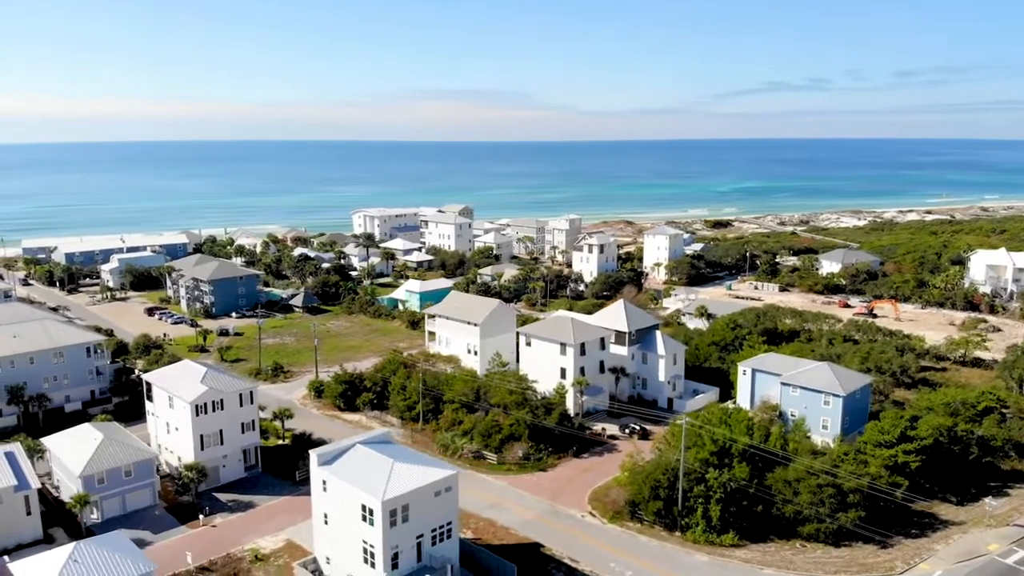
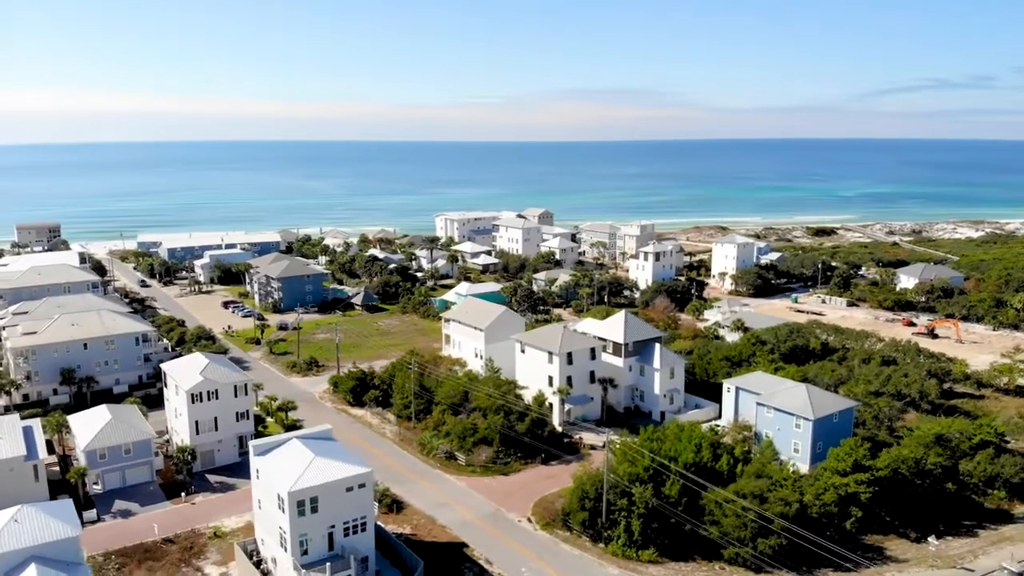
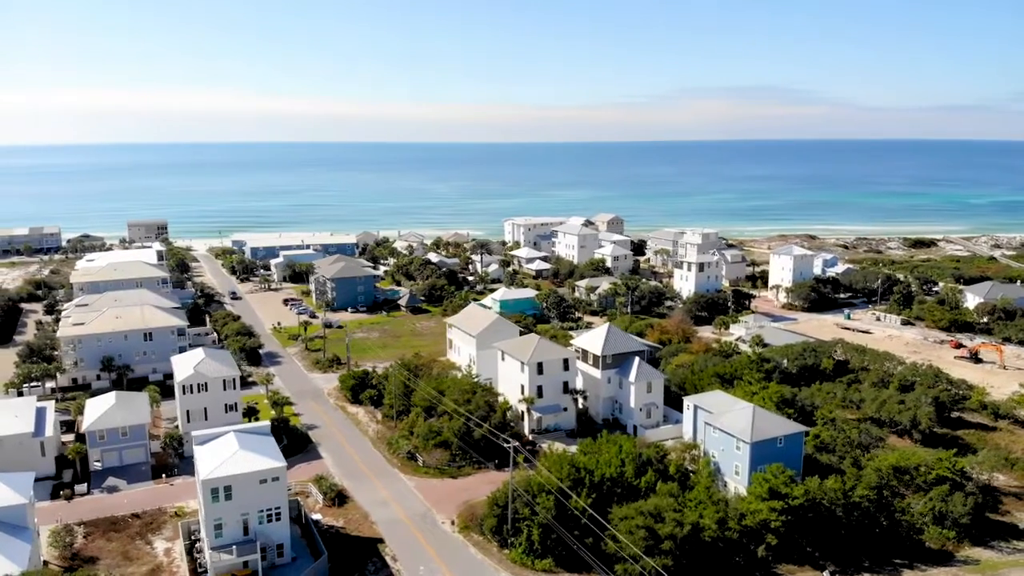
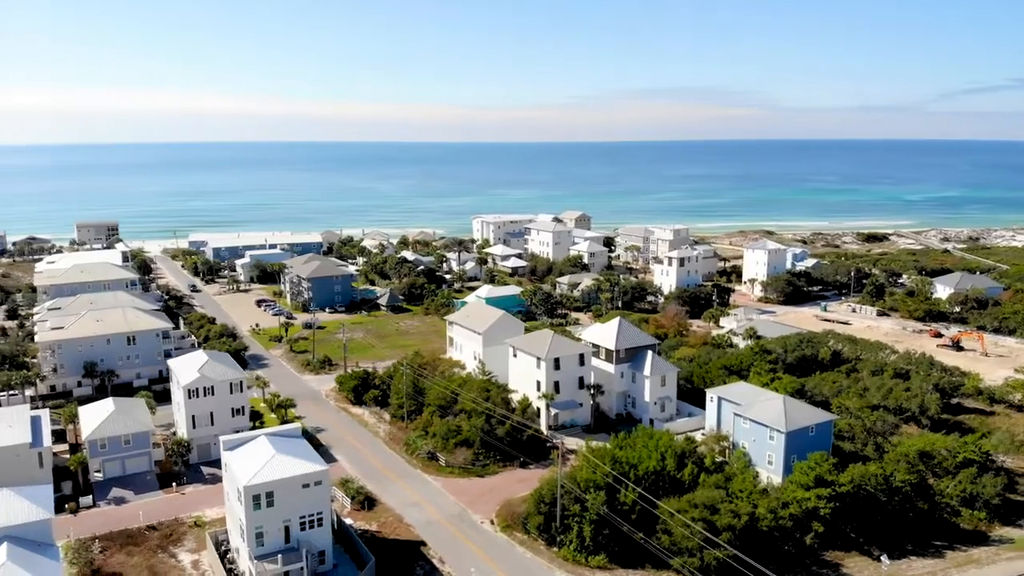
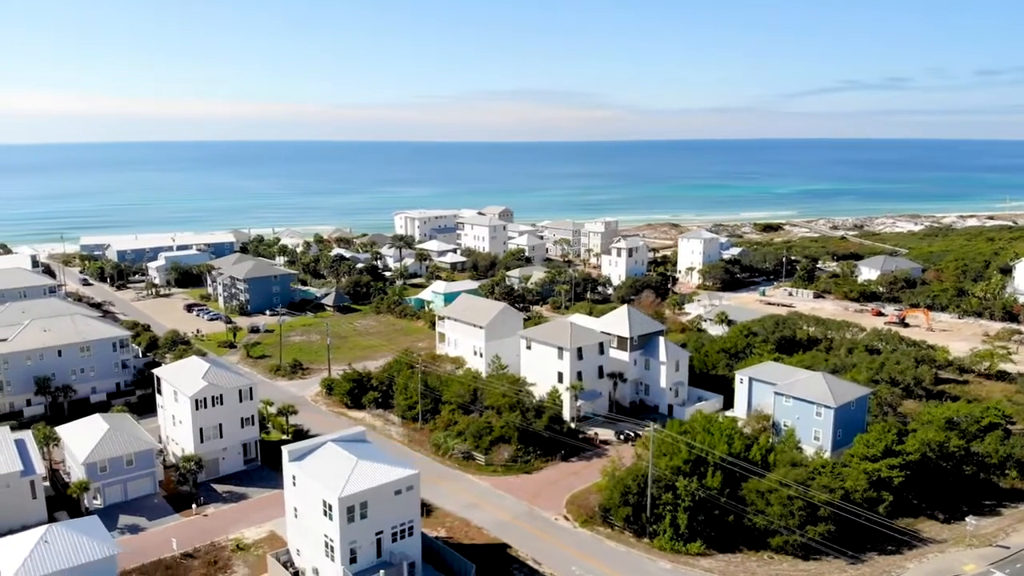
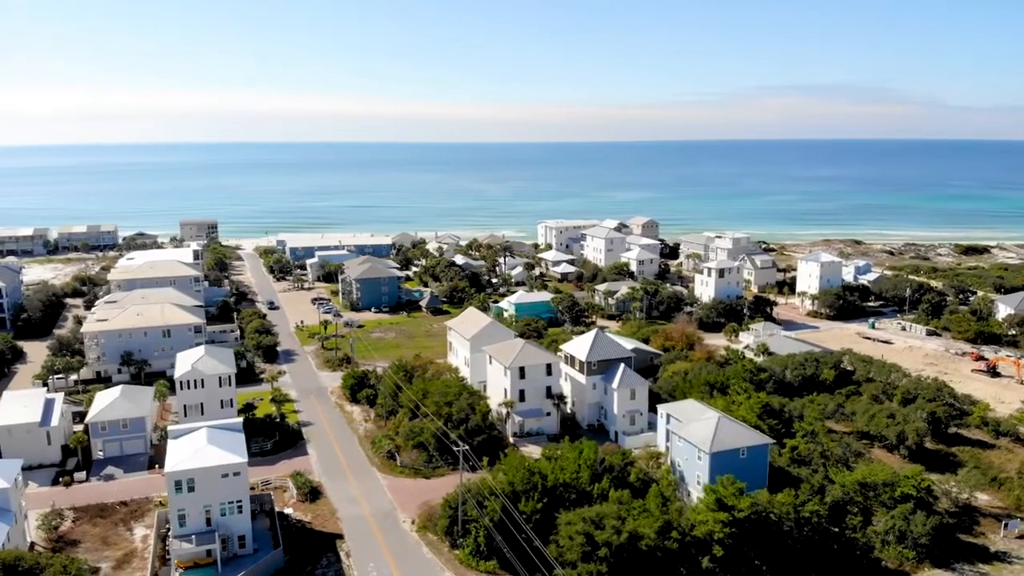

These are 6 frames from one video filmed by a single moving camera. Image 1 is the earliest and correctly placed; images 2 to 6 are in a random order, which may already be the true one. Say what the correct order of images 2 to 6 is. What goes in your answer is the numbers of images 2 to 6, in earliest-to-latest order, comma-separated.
5, 2, 4, 3, 6
